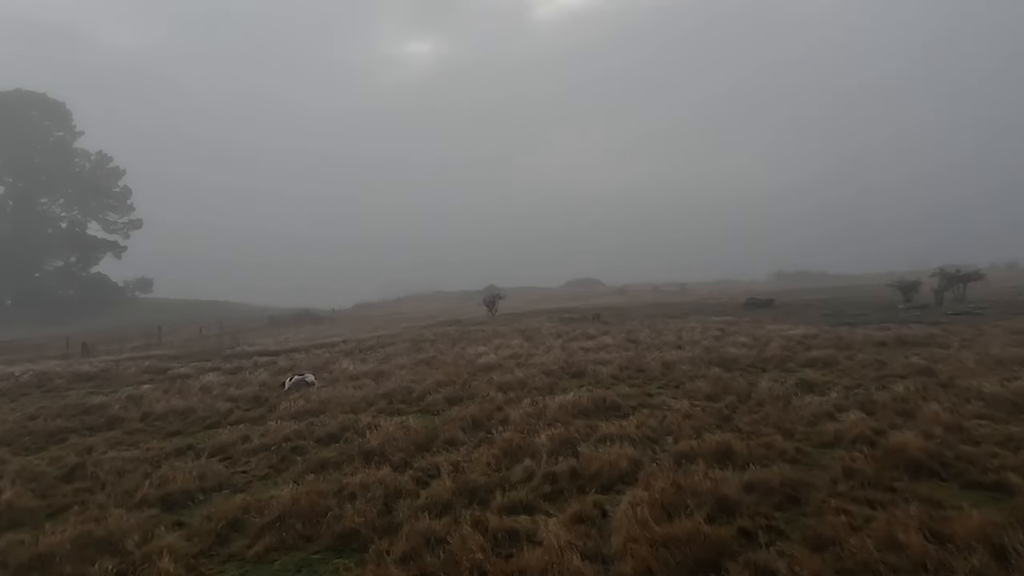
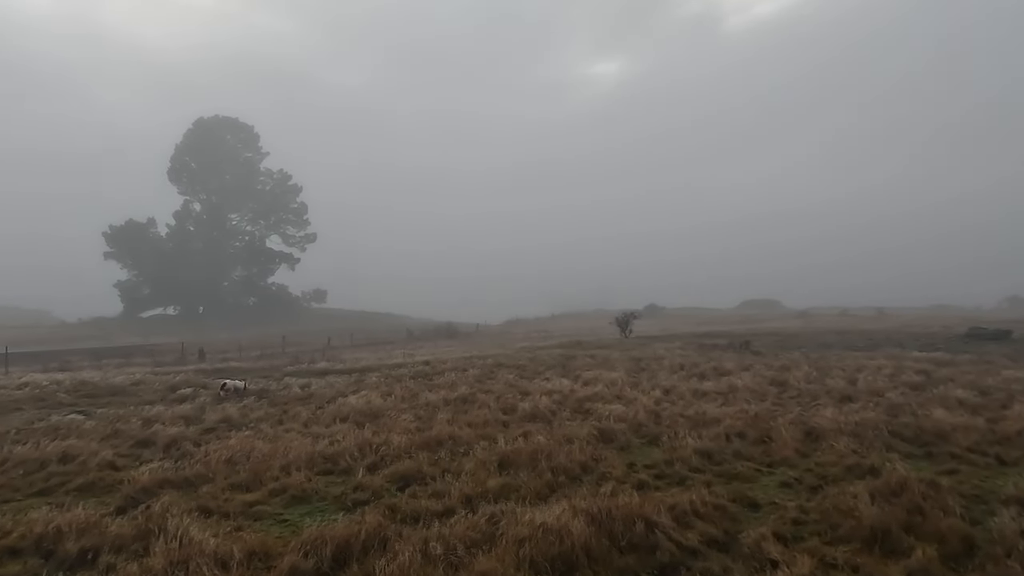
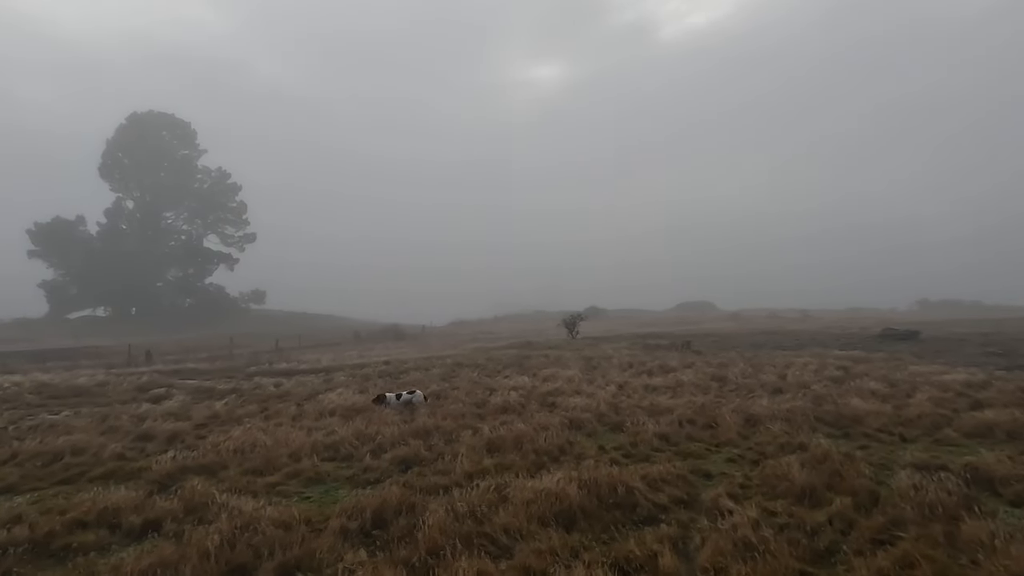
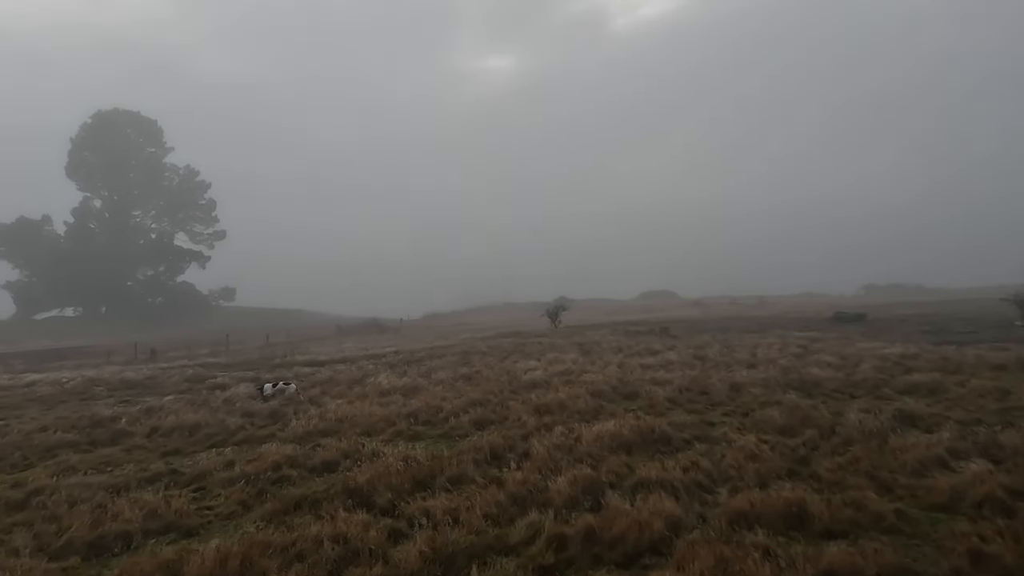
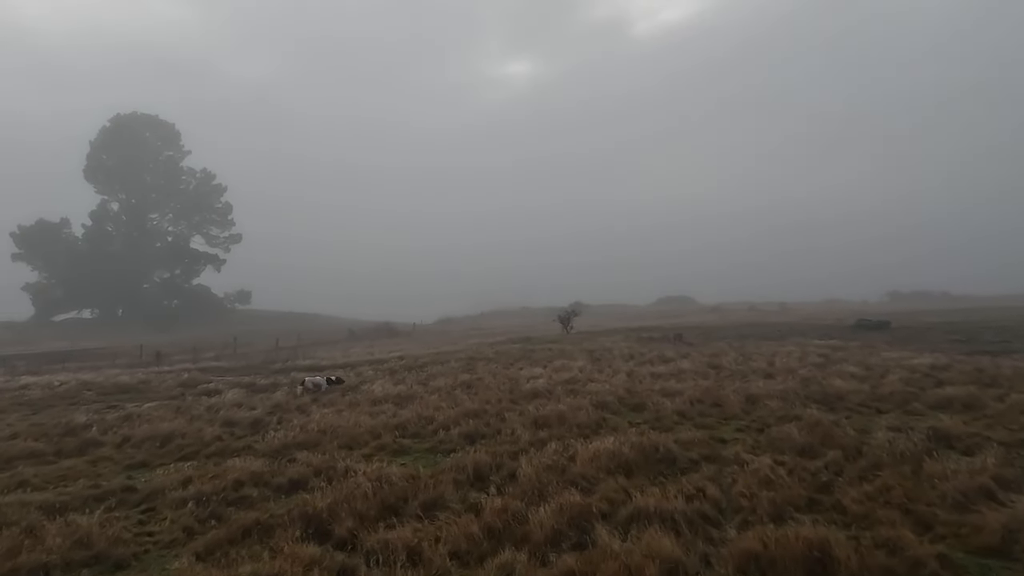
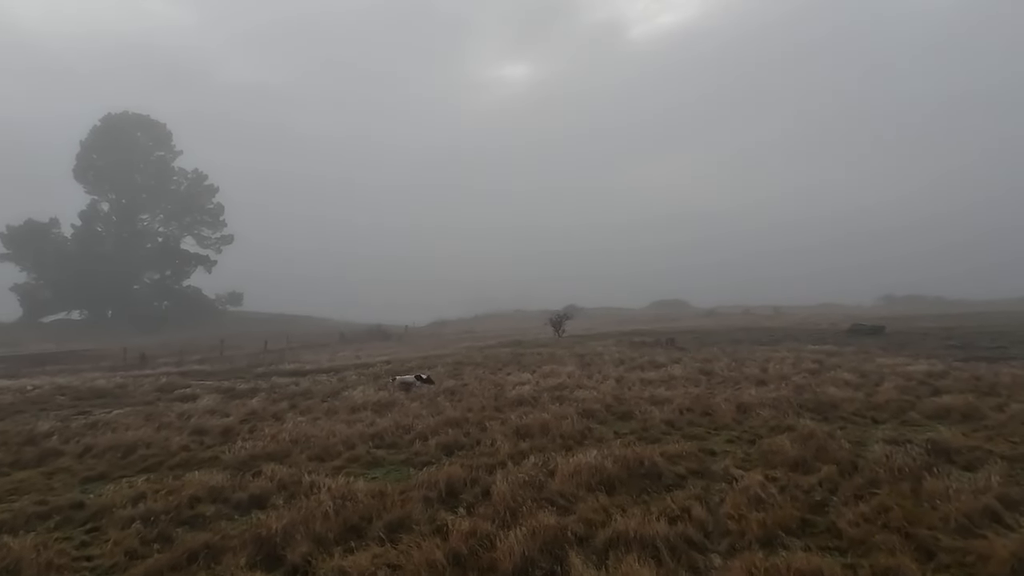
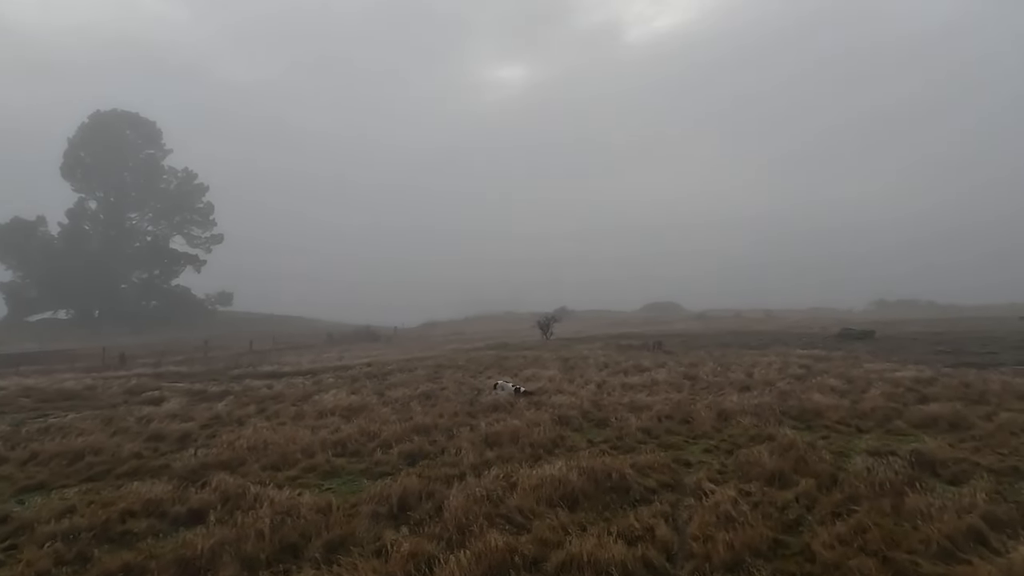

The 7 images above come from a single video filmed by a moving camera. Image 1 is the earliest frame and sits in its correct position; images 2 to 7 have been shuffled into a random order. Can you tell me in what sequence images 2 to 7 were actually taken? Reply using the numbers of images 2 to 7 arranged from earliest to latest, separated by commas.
4, 5, 6, 7, 3, 2
